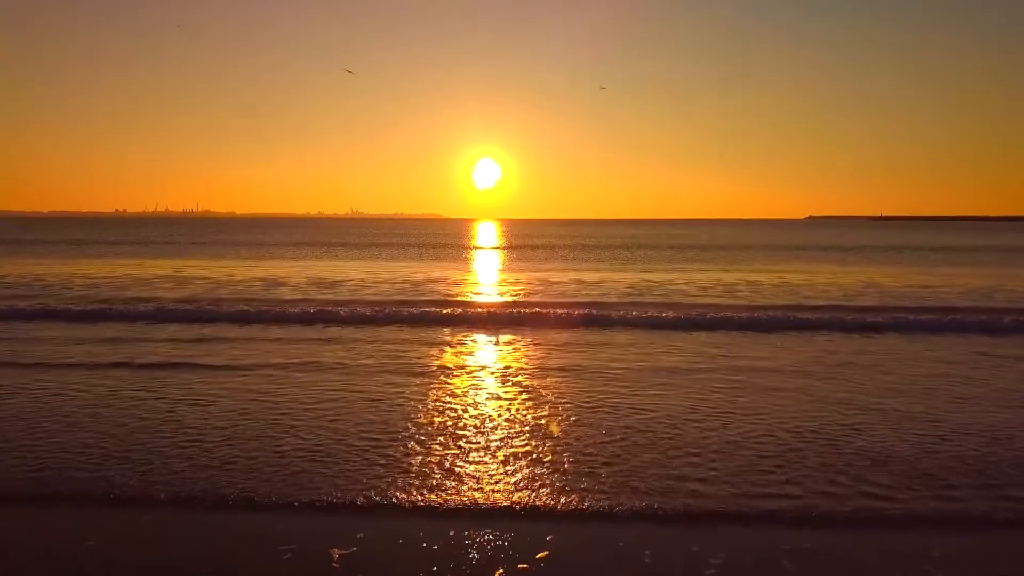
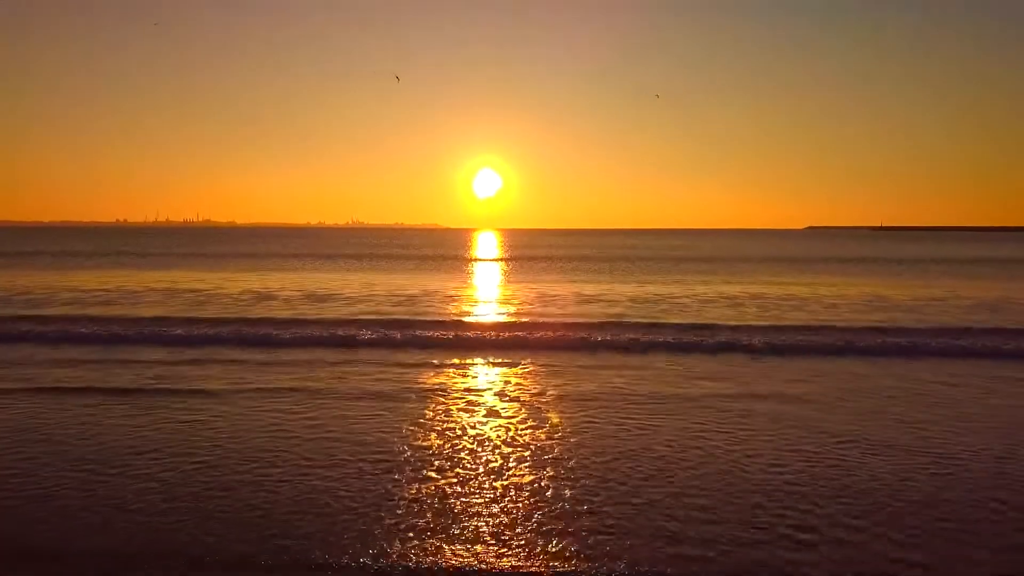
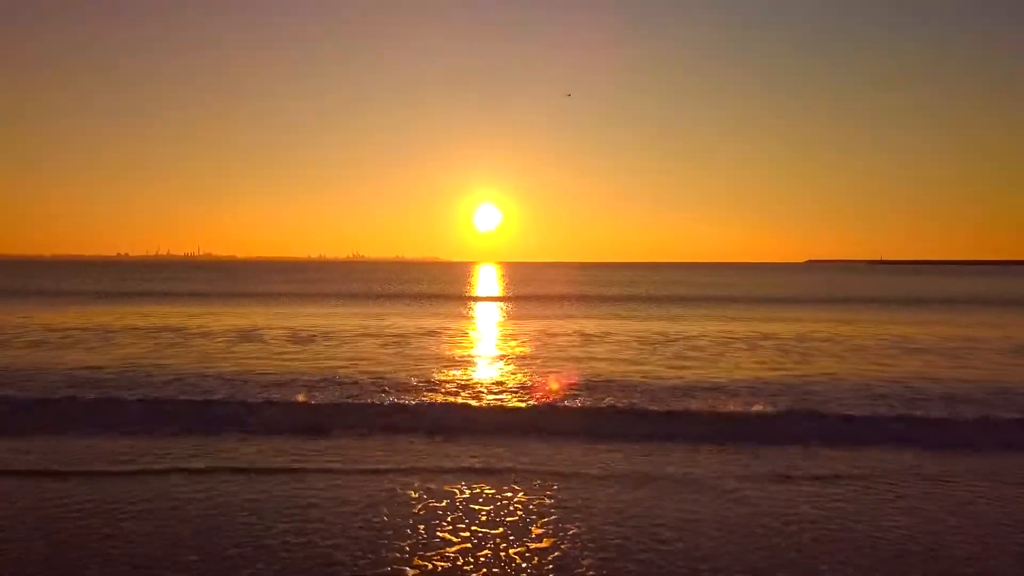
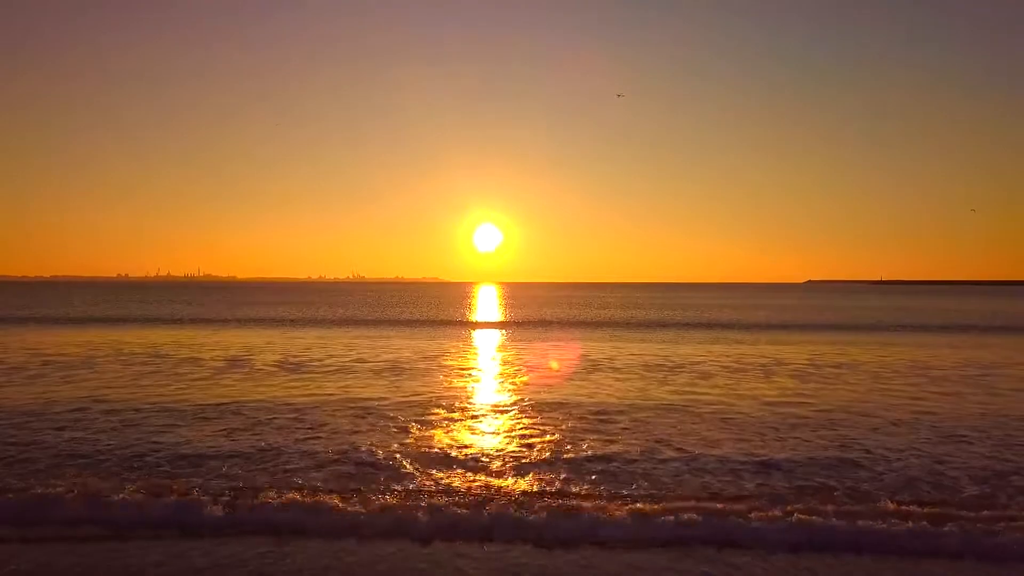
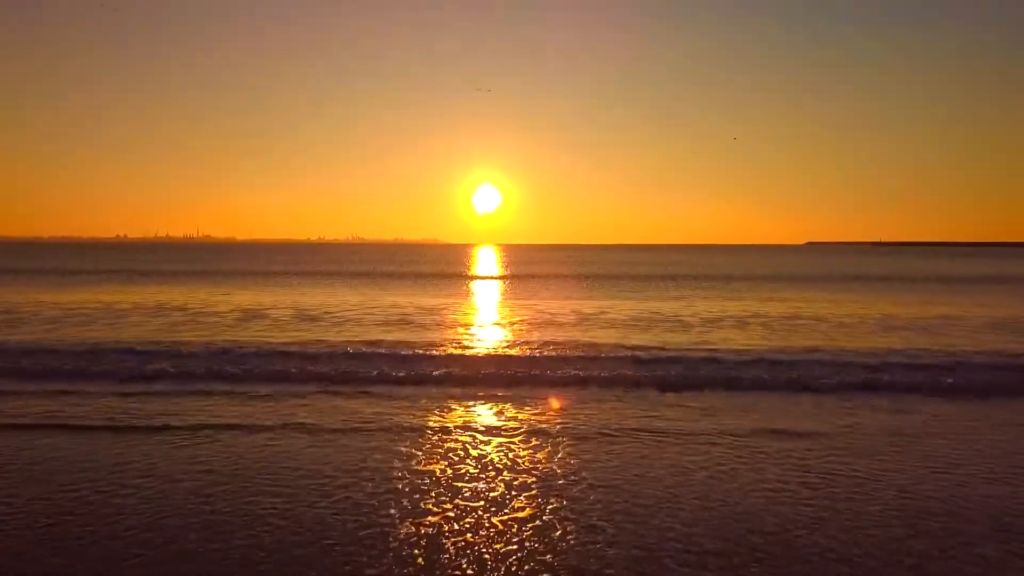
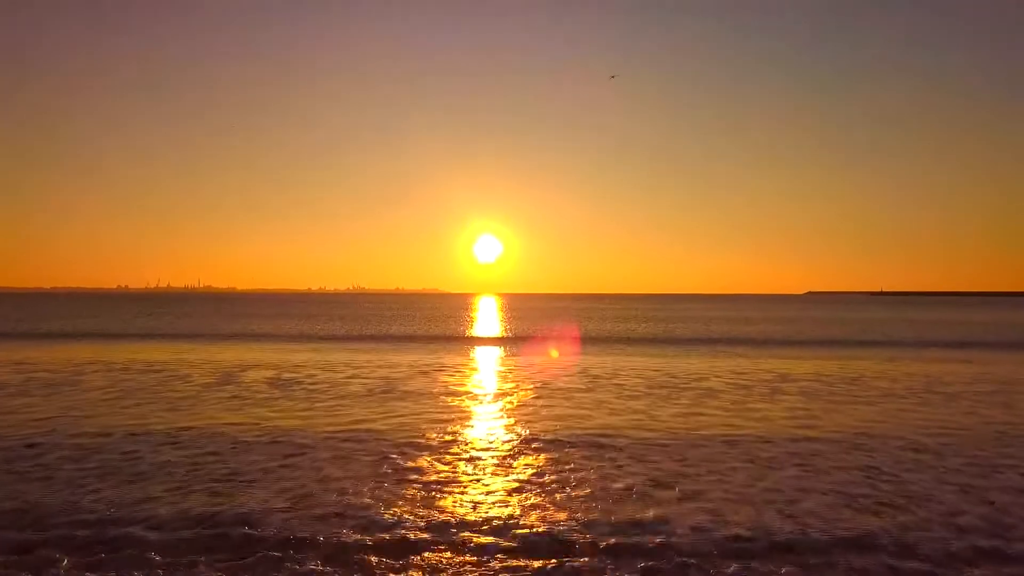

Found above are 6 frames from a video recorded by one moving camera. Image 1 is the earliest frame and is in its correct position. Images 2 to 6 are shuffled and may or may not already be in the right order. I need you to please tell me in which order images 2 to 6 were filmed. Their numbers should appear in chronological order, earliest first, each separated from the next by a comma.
2, 5, 3, 4, 6
